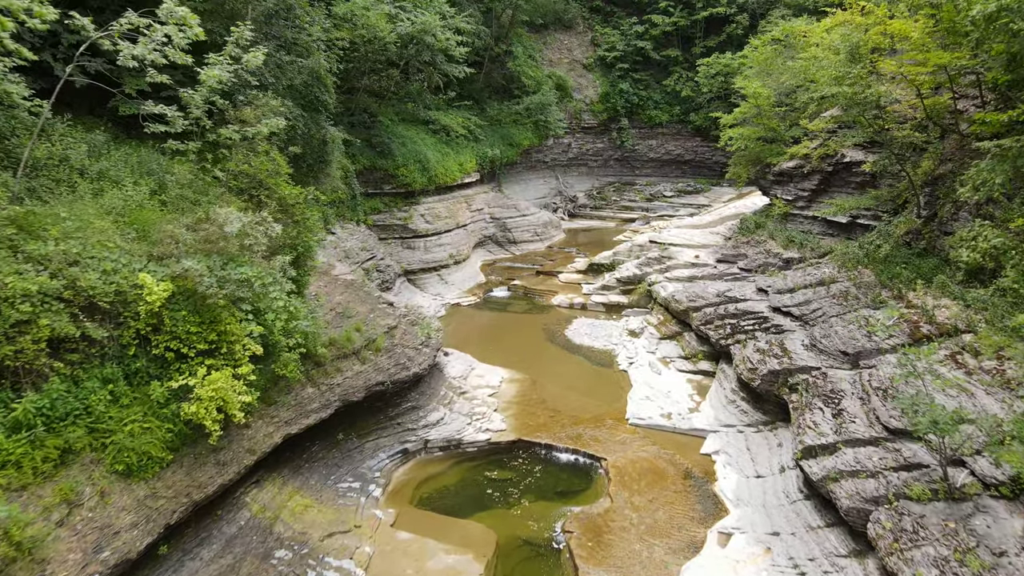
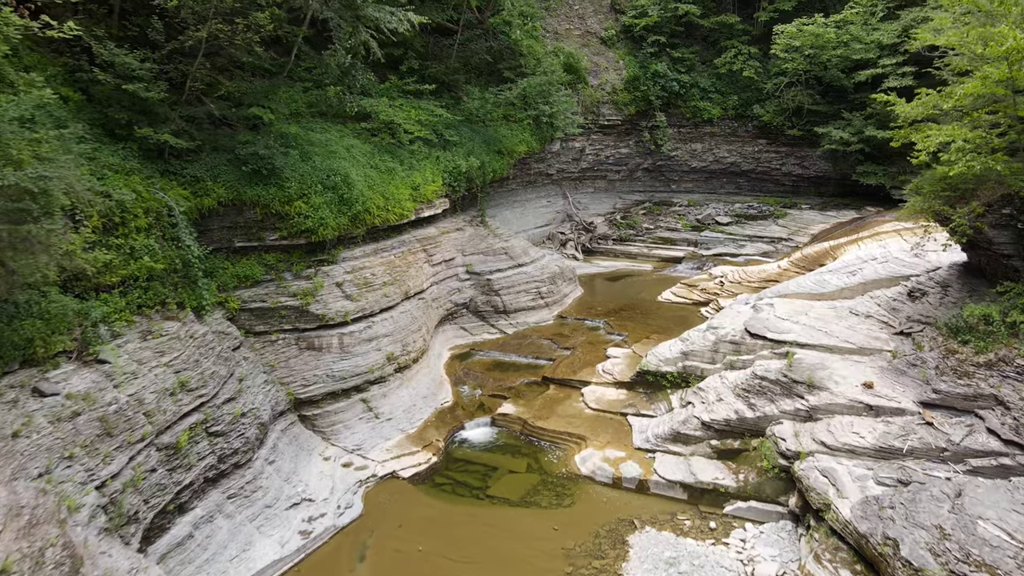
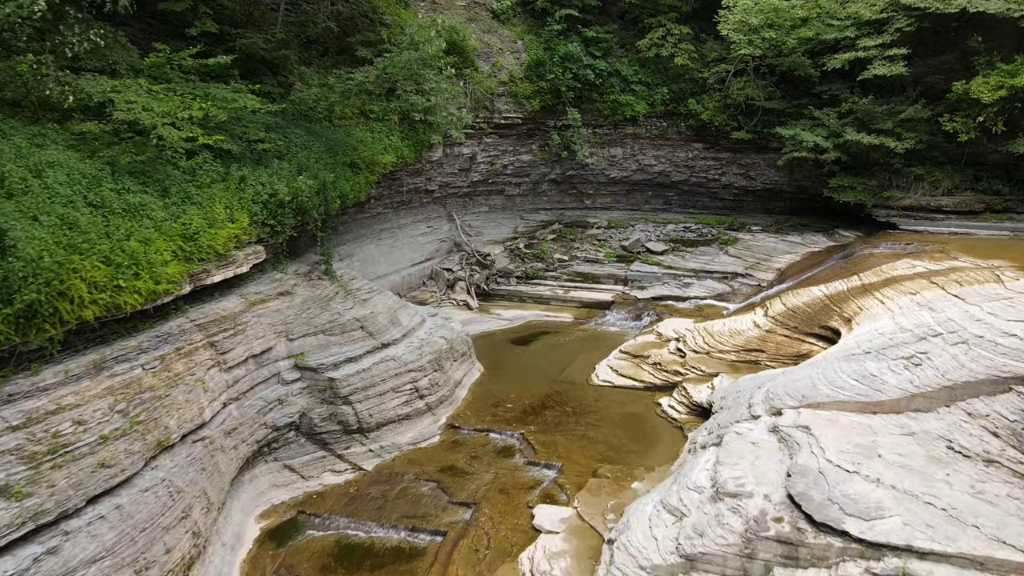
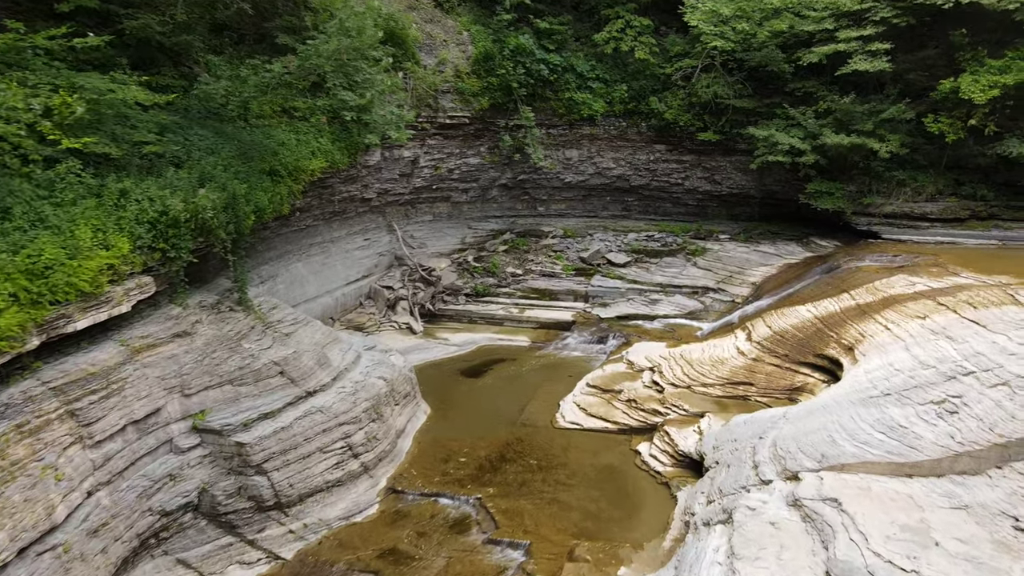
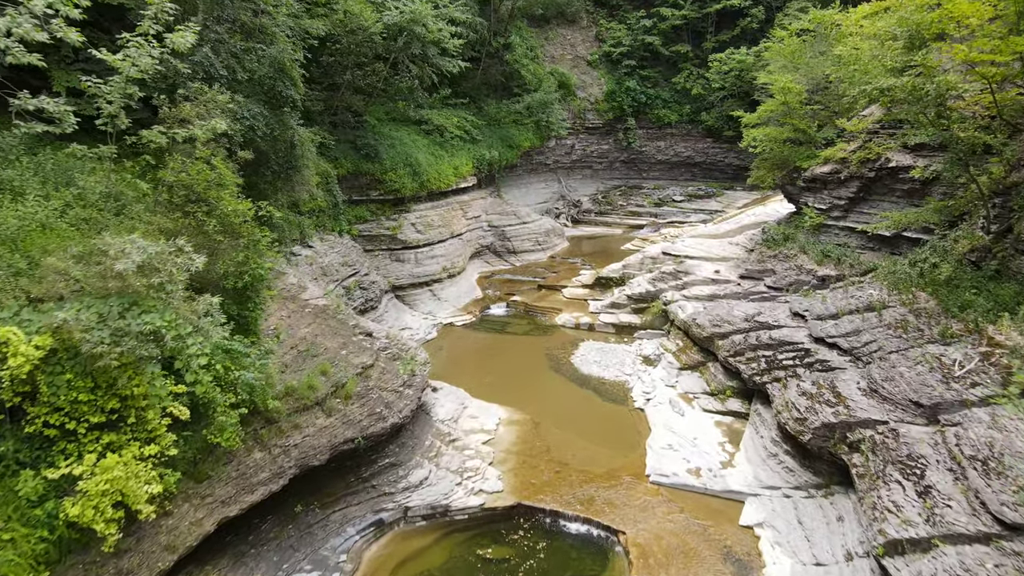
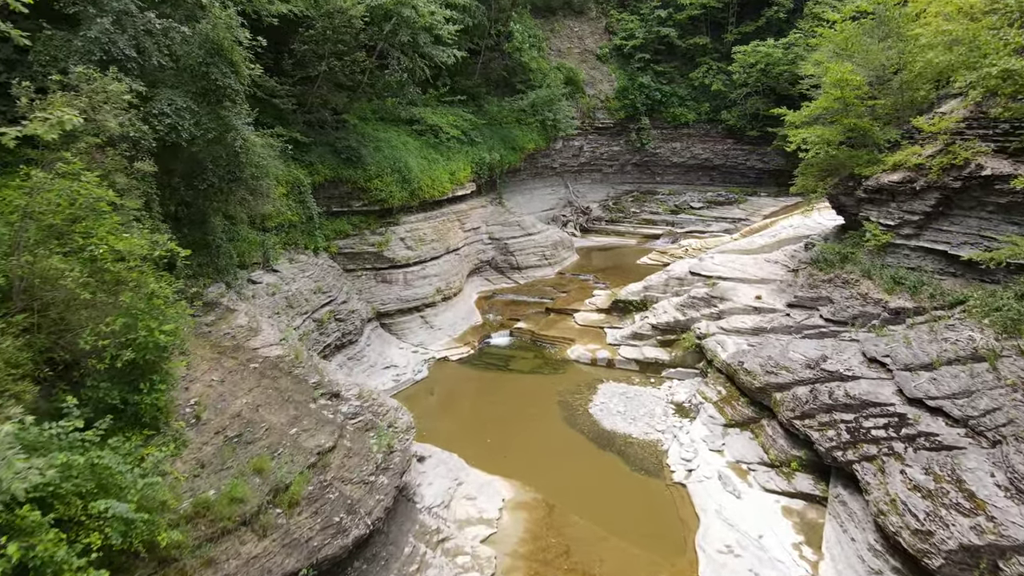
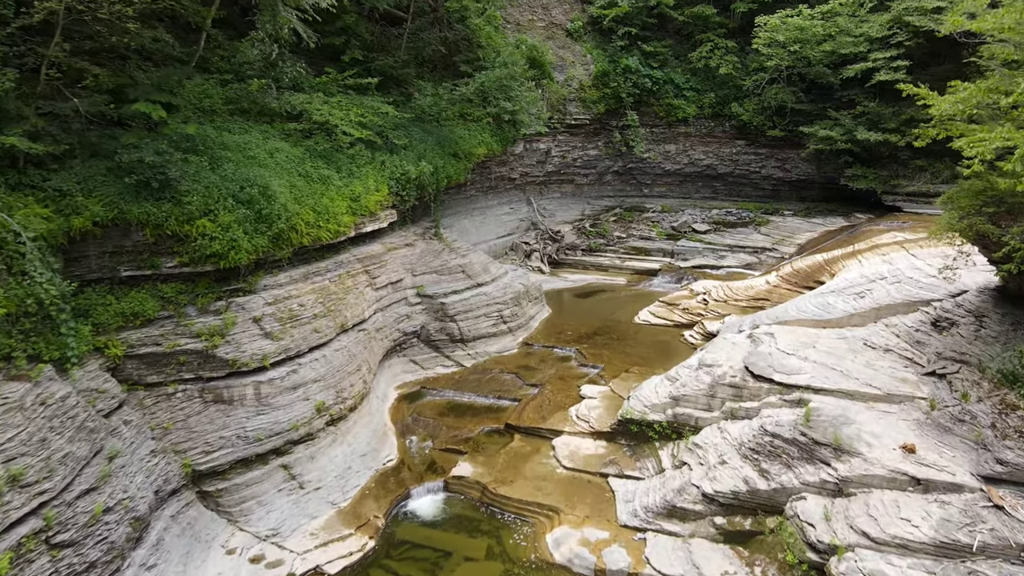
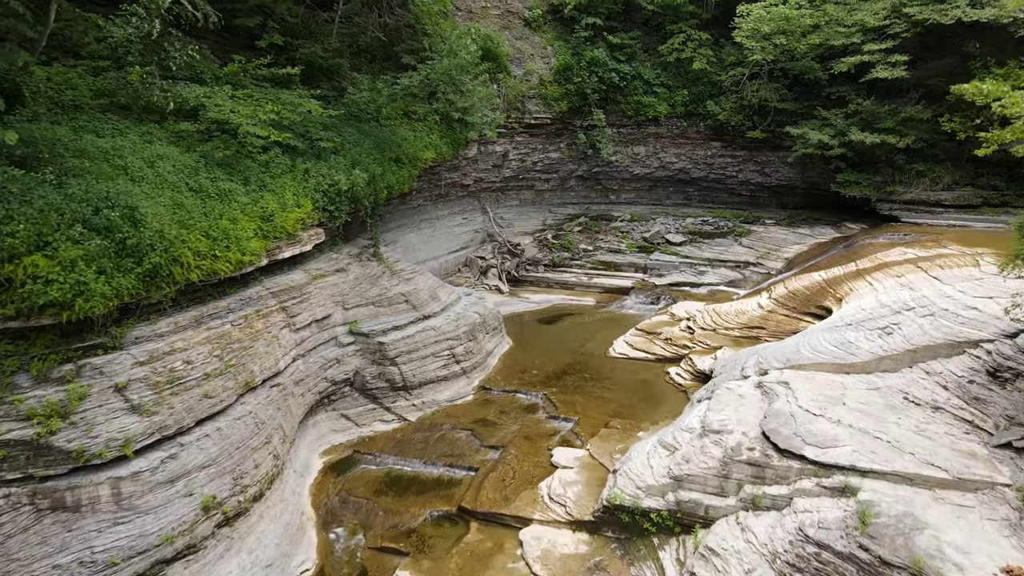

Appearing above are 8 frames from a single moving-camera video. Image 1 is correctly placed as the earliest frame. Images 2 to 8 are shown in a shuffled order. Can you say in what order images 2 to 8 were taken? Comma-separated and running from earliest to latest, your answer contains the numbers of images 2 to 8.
5, 6, 2, 7, 8, 3, 4
